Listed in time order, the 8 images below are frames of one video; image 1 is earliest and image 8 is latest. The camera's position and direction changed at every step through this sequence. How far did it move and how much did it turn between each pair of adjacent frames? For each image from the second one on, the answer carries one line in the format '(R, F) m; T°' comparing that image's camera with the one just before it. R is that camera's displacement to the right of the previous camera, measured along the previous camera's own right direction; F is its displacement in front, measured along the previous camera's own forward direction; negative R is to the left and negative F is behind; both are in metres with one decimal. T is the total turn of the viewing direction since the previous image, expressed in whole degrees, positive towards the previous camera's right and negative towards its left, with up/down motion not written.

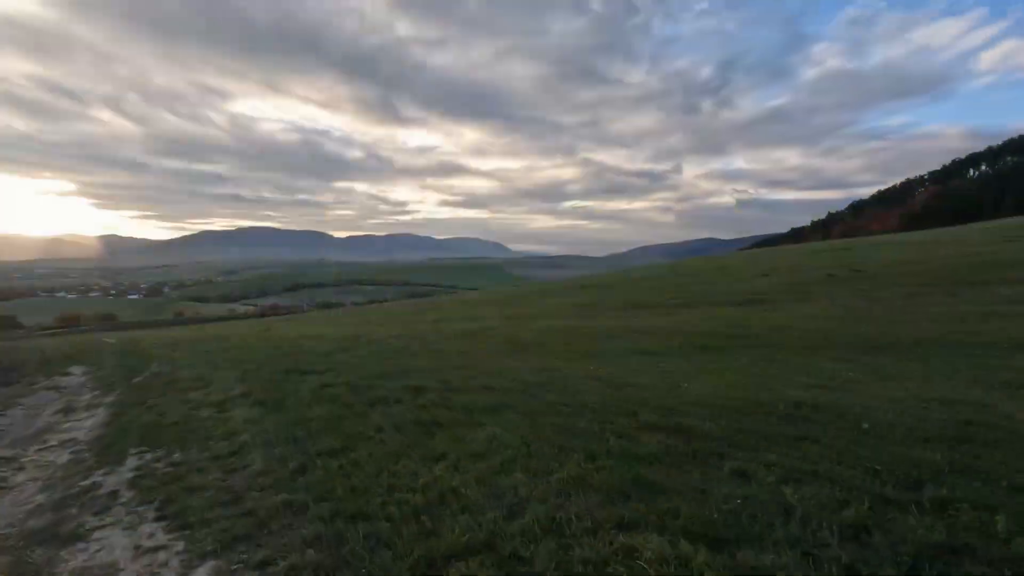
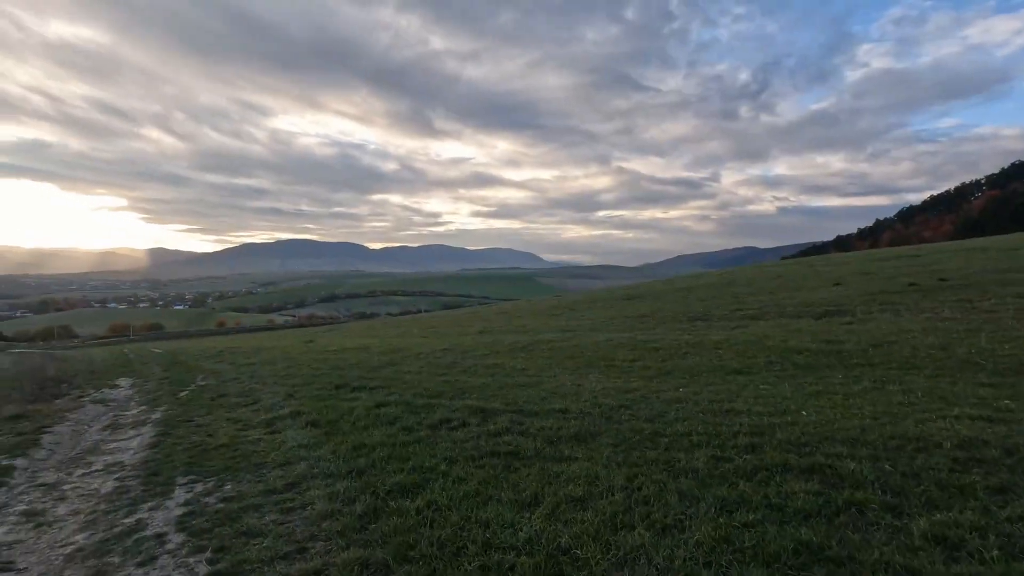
(-1.1, +1.5) m; -3°
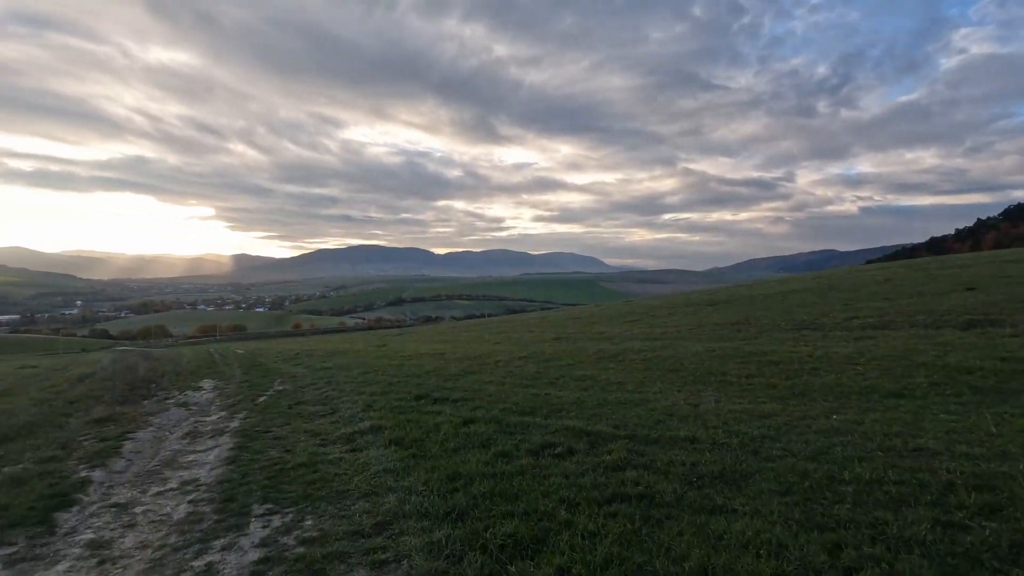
(-1.1, +1.9) m; -7°
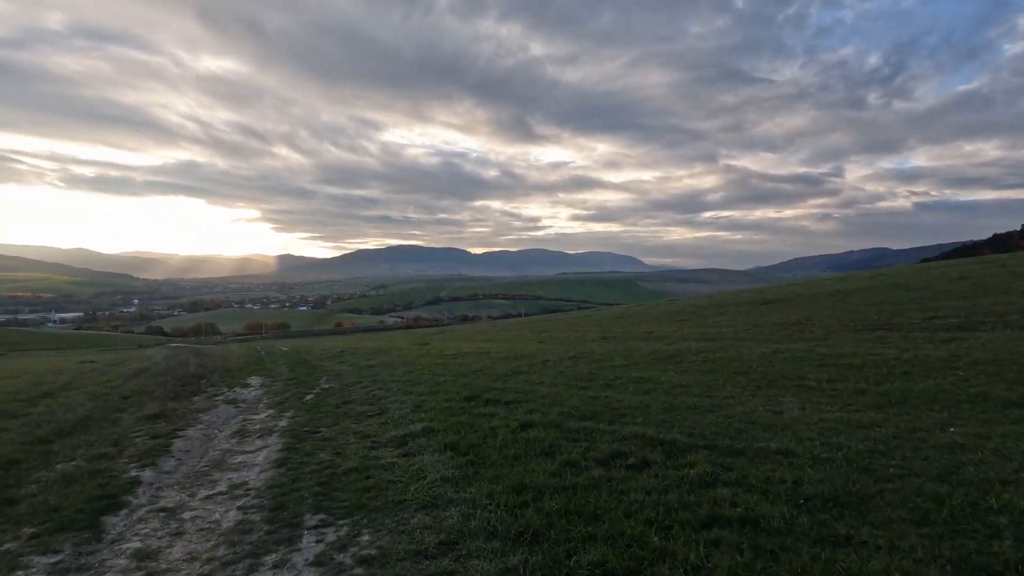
(-0.6, +1.0) m; -4°
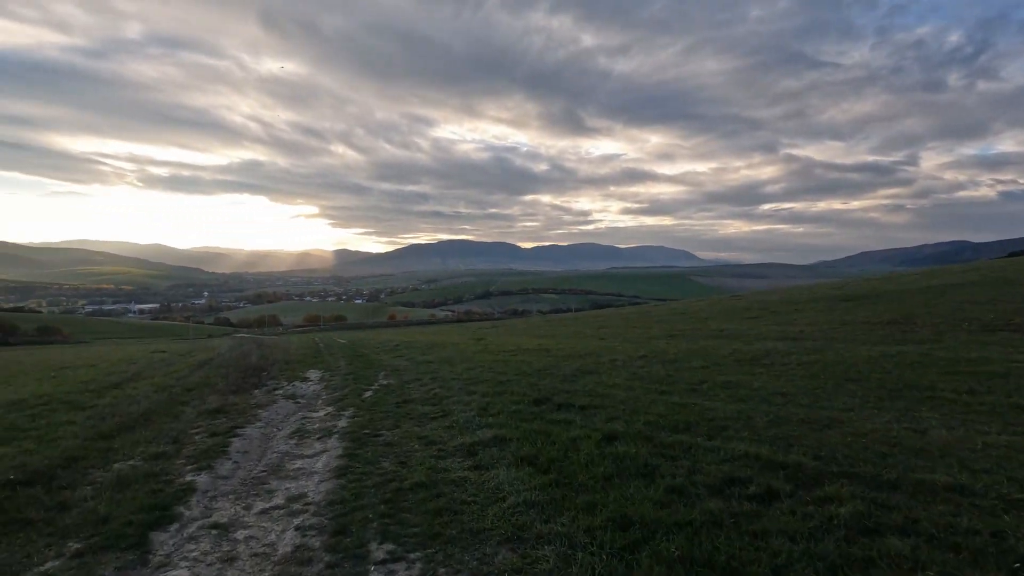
(-0.7, +1.5) m; -5°
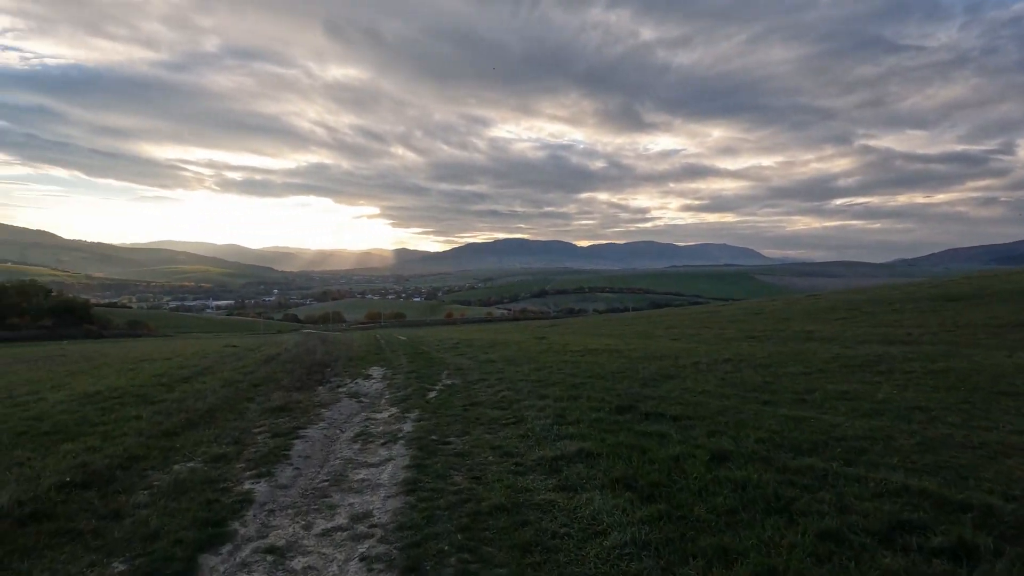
(-0.7, +1.5) m; -6°
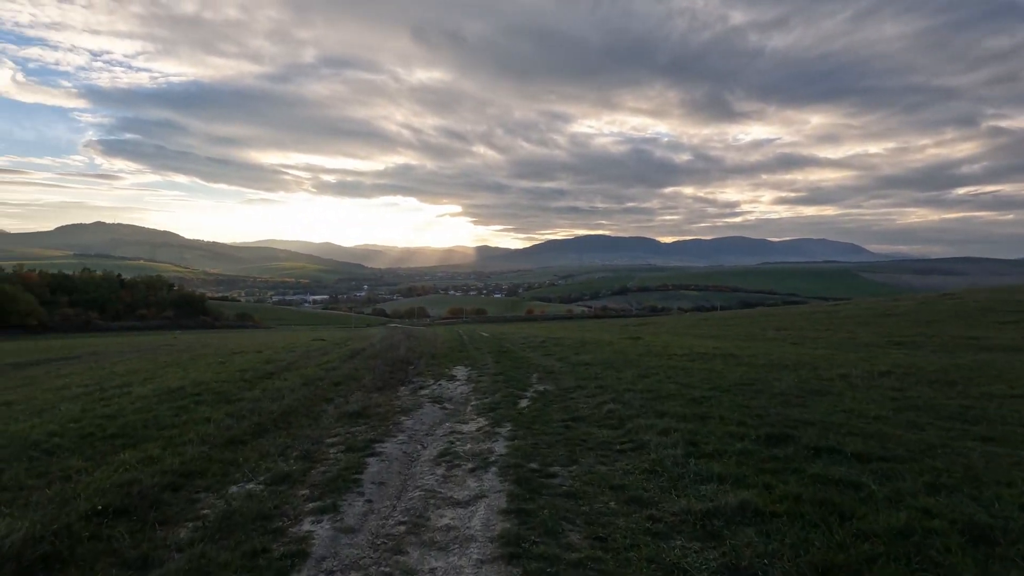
(-0.8, +2.7) m; -9°
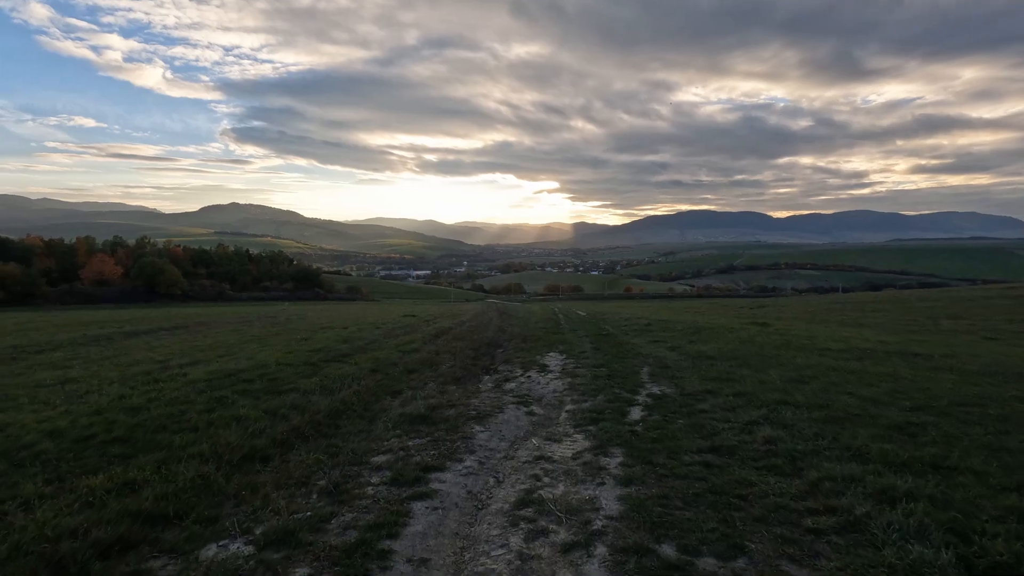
(-0.3, +4.2) m; -10°
